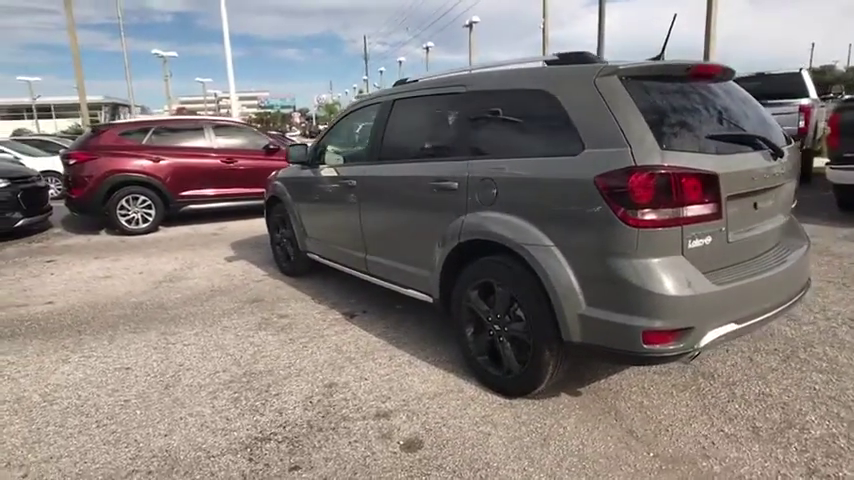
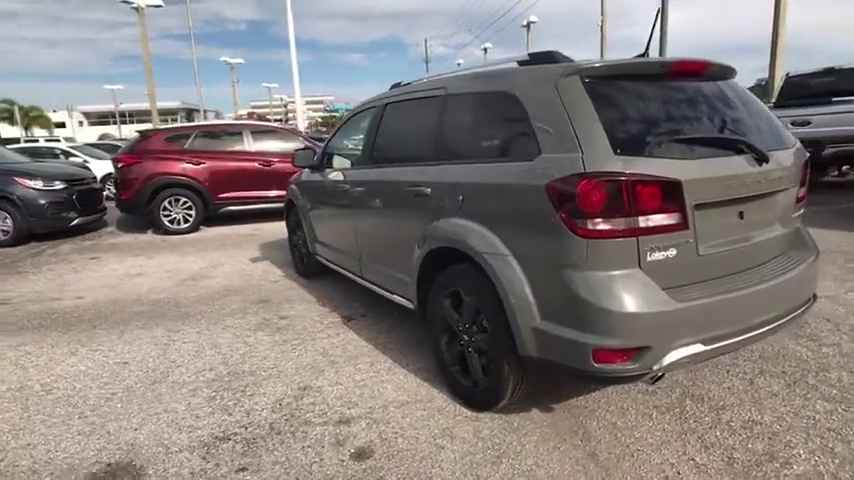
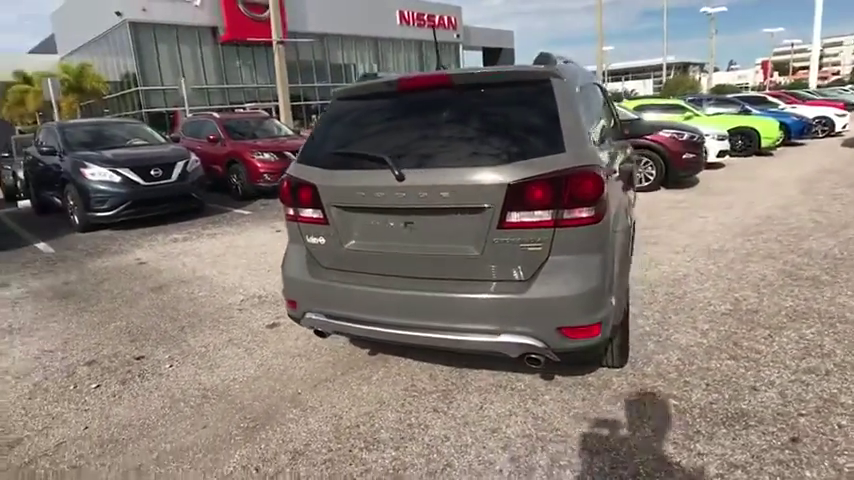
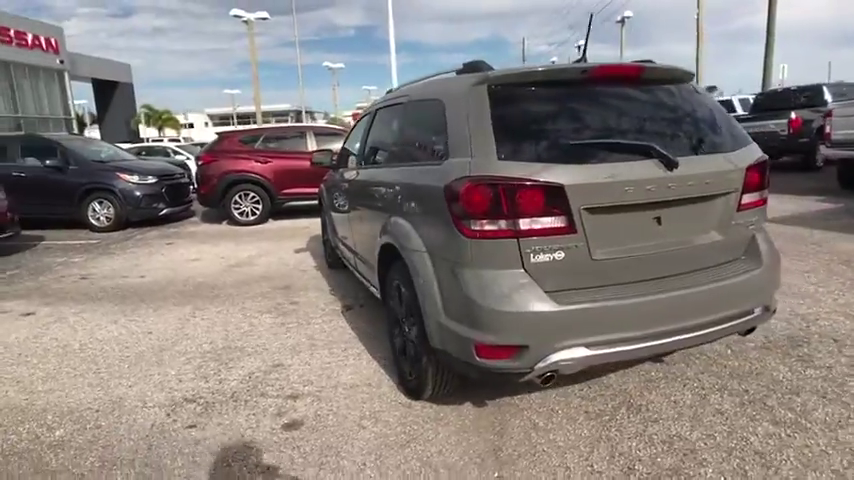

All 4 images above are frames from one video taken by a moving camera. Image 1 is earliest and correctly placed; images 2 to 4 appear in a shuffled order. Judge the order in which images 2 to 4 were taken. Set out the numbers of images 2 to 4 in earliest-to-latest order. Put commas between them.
2, 4, 3
